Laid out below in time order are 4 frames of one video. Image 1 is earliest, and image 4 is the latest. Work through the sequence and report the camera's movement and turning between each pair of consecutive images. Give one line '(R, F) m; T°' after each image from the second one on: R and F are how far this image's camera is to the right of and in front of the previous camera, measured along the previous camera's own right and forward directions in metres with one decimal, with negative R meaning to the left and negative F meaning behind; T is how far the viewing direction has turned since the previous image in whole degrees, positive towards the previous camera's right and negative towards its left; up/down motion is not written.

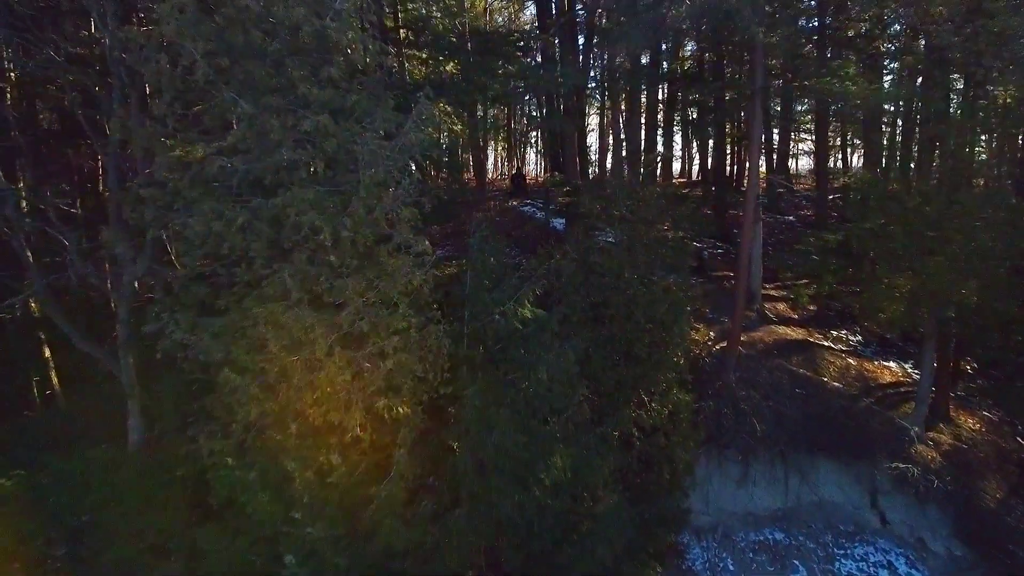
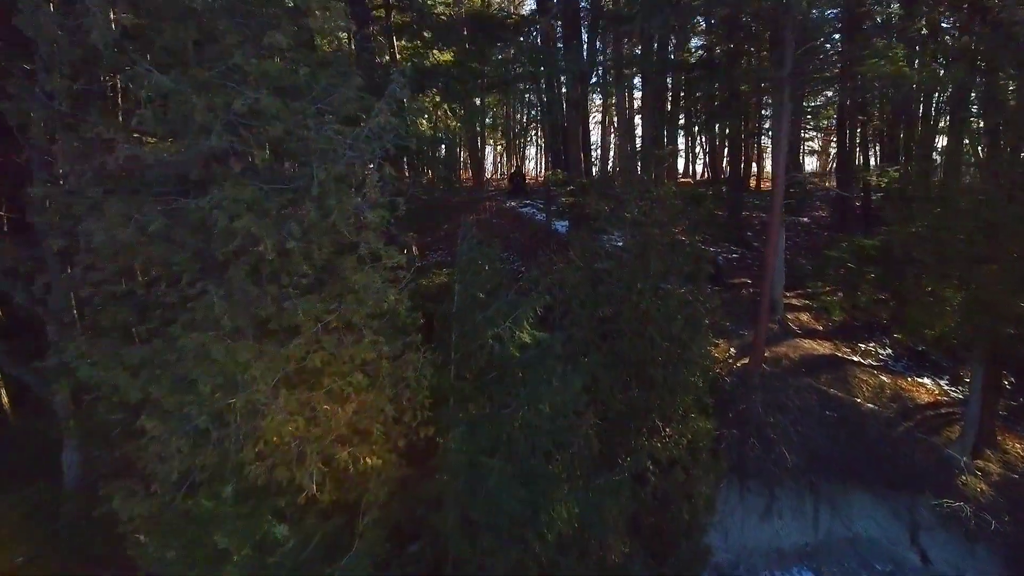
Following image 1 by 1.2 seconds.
(0.0, +1.1) m; 0°
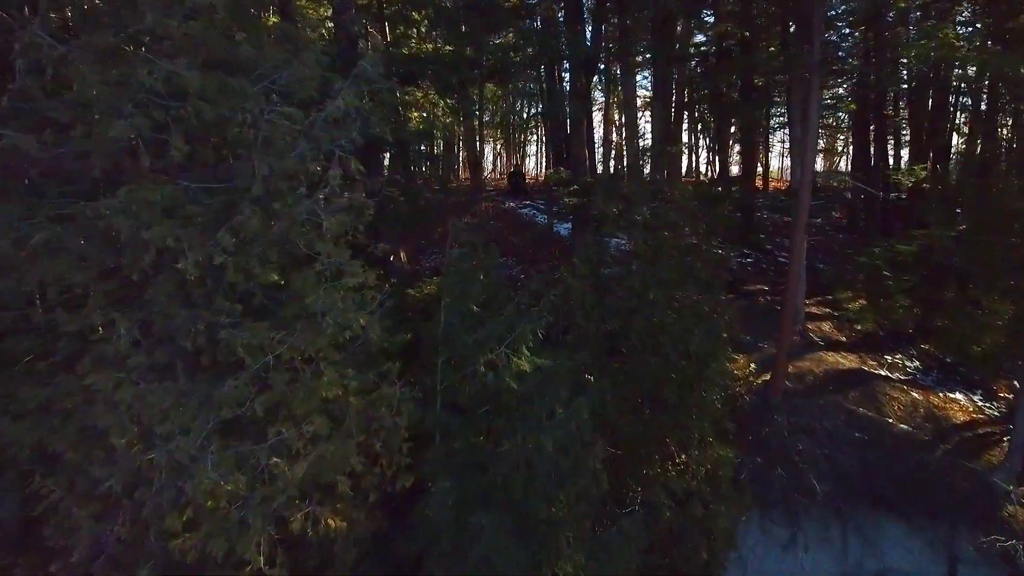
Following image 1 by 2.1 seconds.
(0.0, +0.9) m; 0°
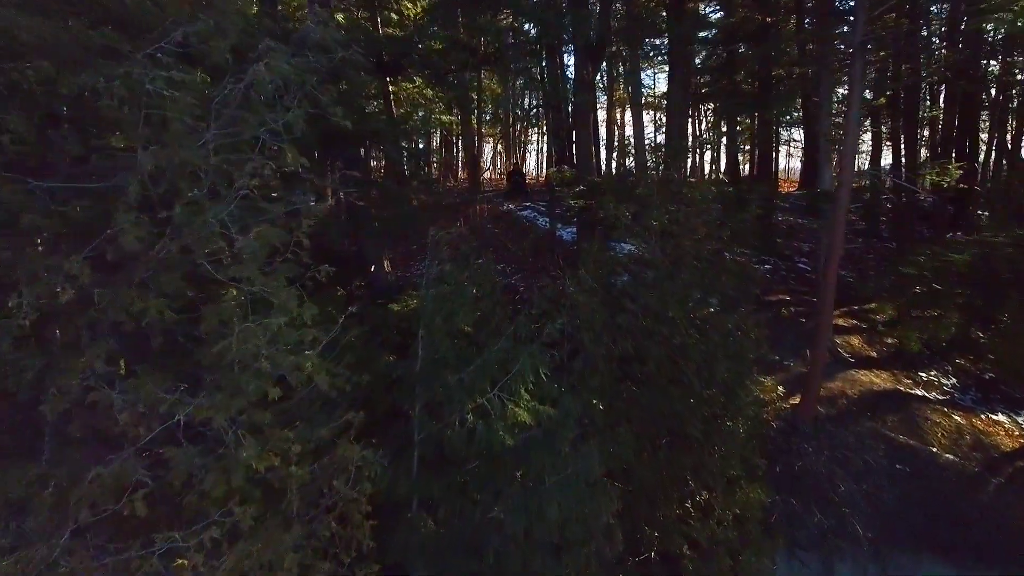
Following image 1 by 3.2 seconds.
(0.0, +1.0) m; 0°
